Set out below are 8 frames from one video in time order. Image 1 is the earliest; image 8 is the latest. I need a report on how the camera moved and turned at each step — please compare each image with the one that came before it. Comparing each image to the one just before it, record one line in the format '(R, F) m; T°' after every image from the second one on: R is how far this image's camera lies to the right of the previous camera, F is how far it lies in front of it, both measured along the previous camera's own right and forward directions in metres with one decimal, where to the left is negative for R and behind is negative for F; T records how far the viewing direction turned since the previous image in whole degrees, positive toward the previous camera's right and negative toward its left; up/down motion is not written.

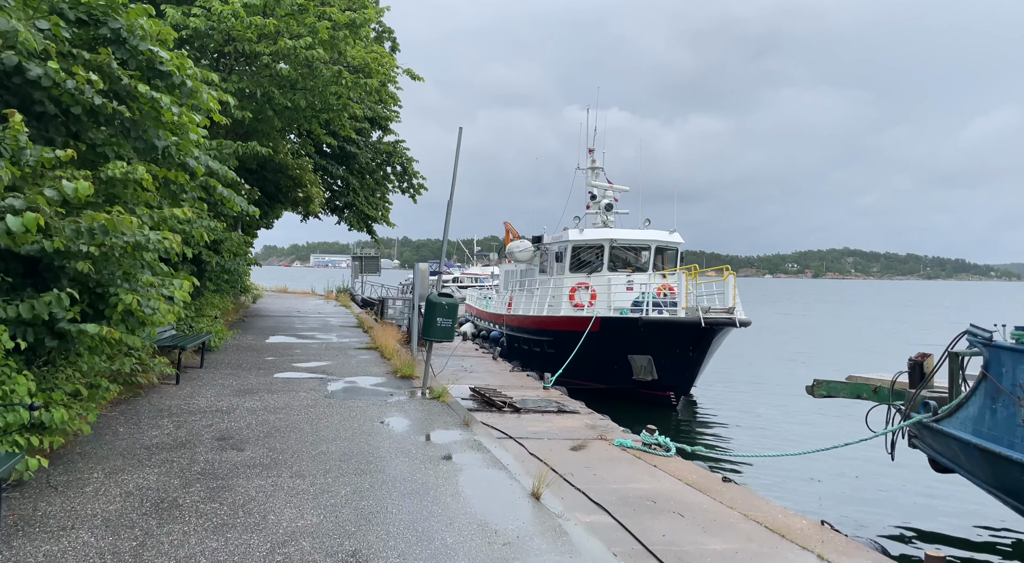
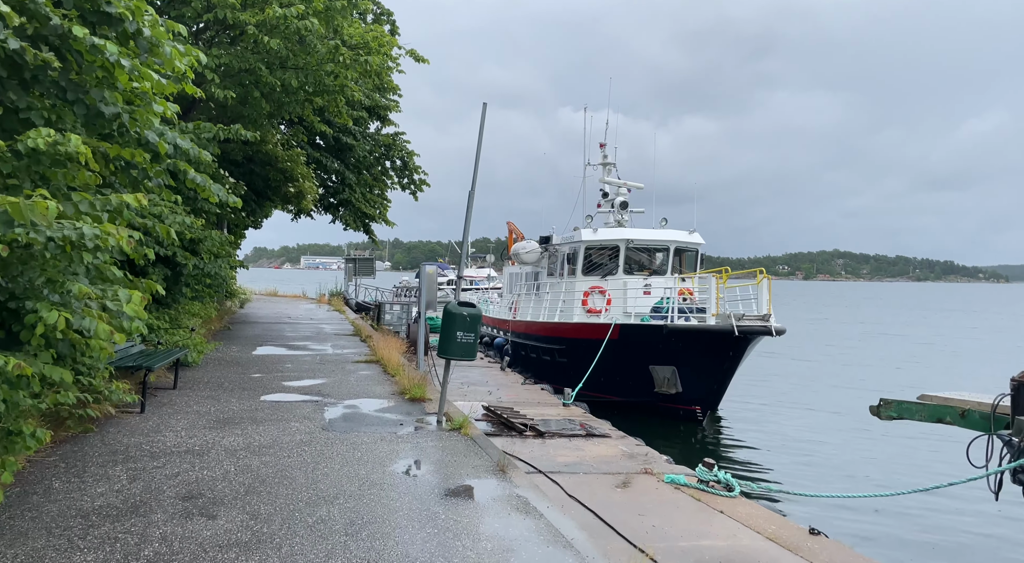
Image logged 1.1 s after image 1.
(-0.4, +1.4) m; +1°
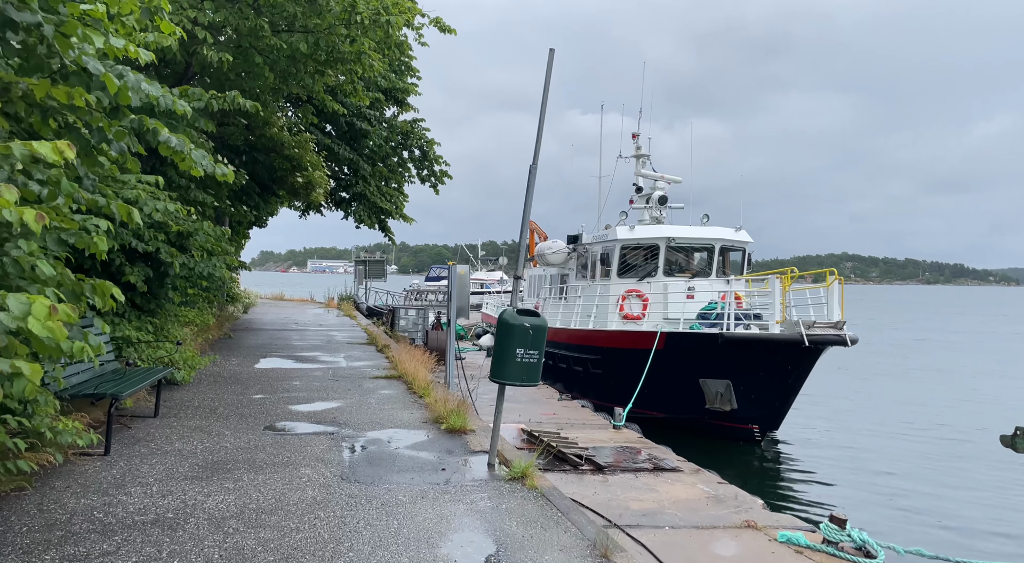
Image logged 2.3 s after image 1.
(-0.5, +1.7) m; 0°
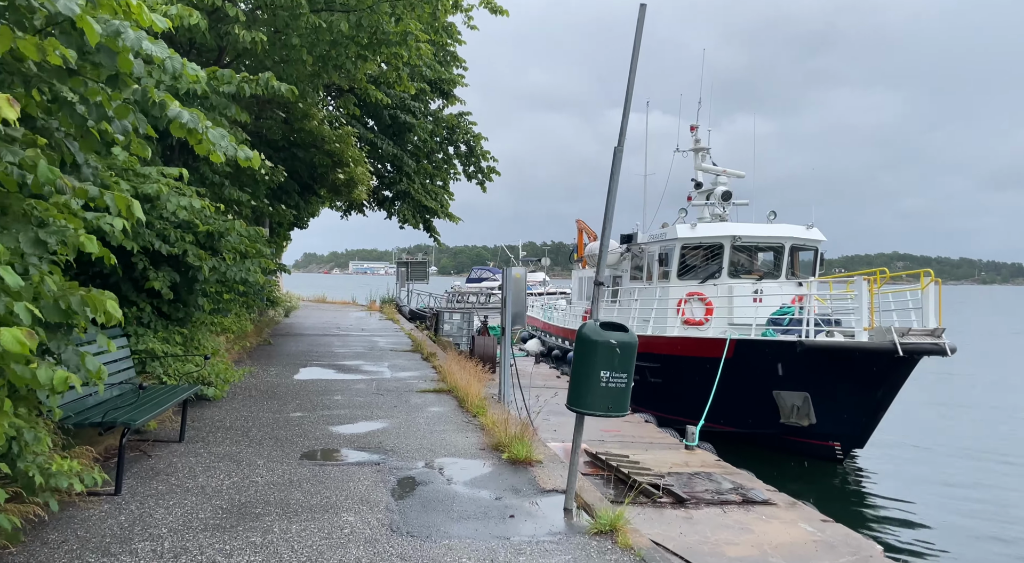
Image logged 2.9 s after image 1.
(-0.2, +0.9) m; -3°
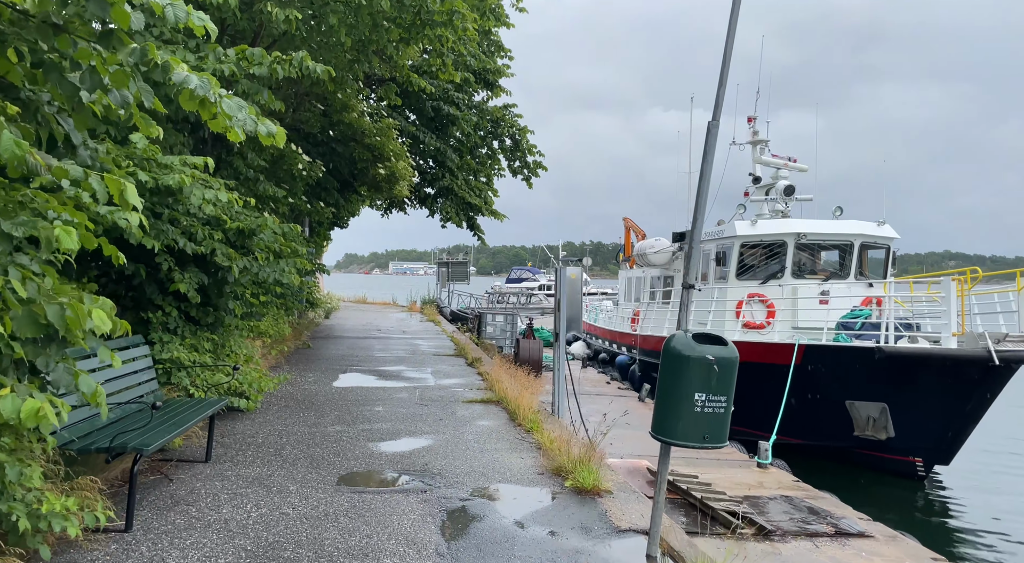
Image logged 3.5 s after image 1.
(-0.2, +0.7) m; -3°
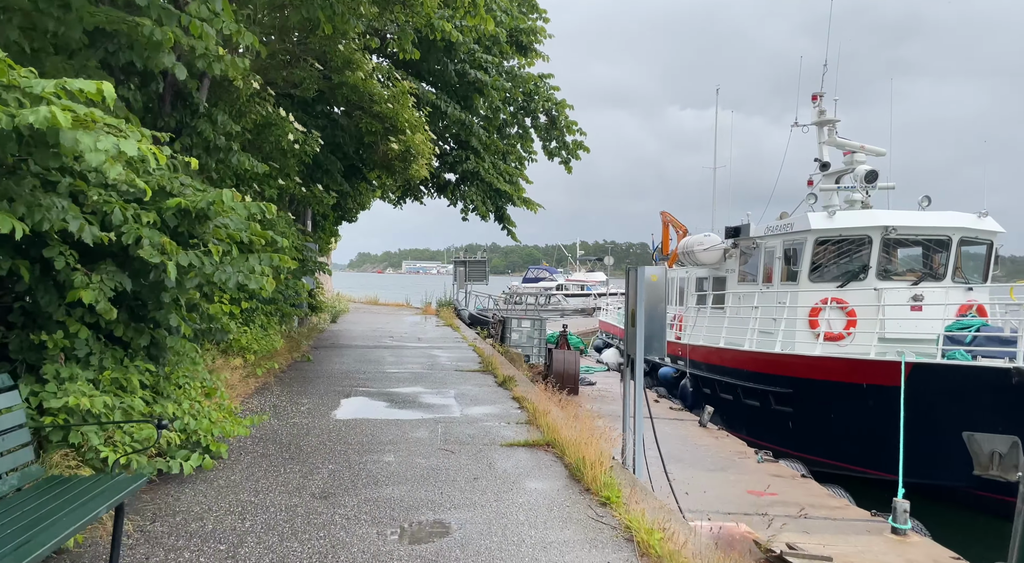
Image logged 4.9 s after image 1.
(-0.3, +2.1) m; -1°
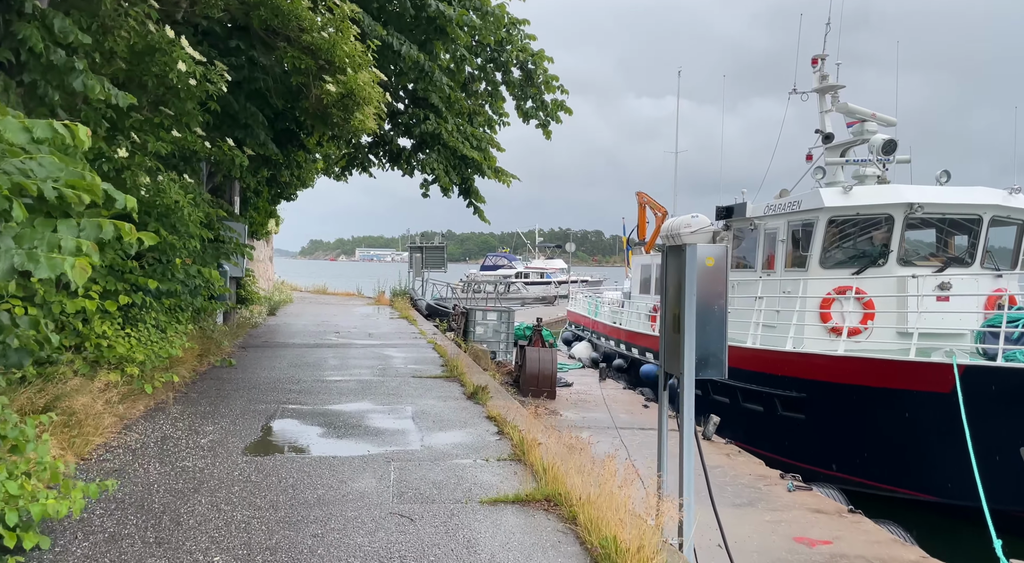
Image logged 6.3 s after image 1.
(-0.2, +2.0) m; +3°
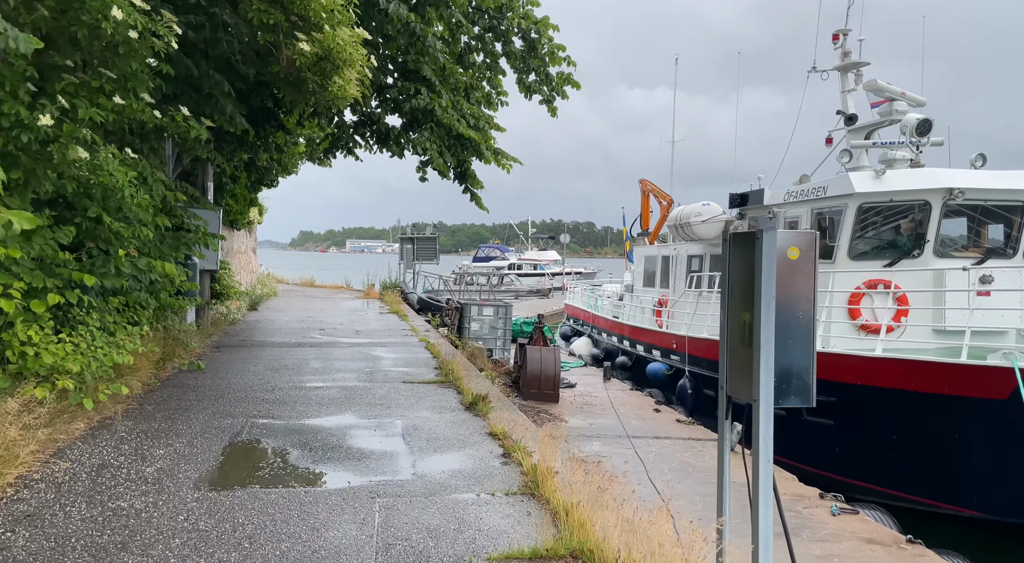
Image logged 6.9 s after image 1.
(-0.1, +1.0) m; +1°
